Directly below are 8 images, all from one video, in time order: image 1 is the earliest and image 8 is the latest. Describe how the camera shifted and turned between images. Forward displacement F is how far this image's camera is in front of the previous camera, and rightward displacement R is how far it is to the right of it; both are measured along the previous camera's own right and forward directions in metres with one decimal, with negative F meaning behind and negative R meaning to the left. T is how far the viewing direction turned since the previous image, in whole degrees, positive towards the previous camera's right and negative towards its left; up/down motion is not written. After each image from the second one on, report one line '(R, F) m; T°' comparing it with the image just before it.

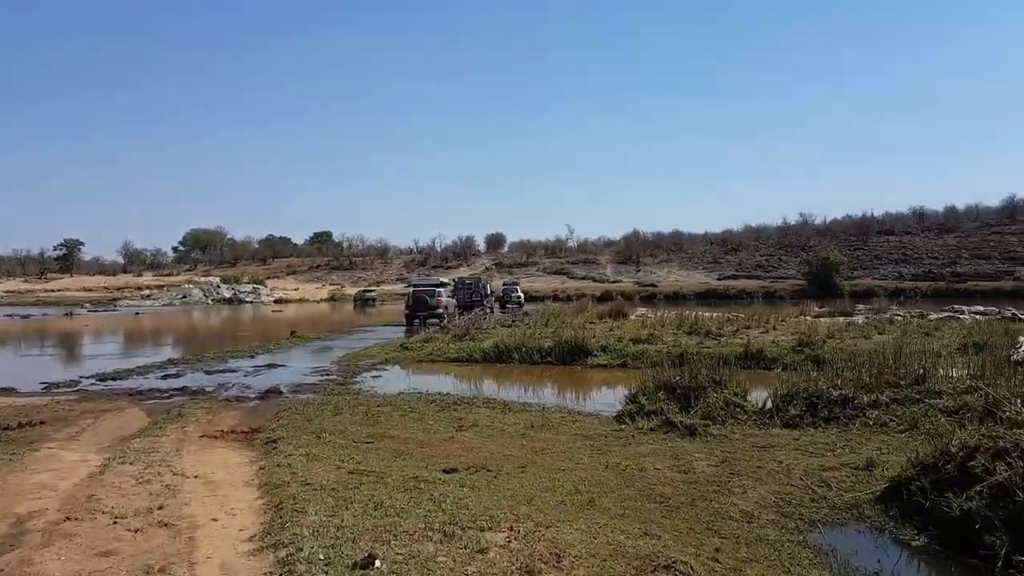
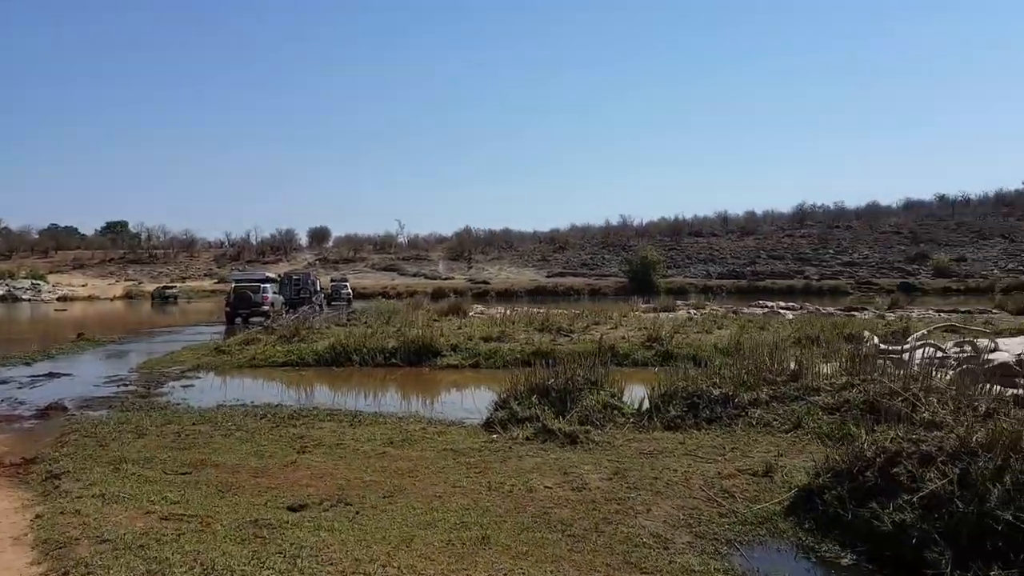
(-0.3, +1.2) m; +12°
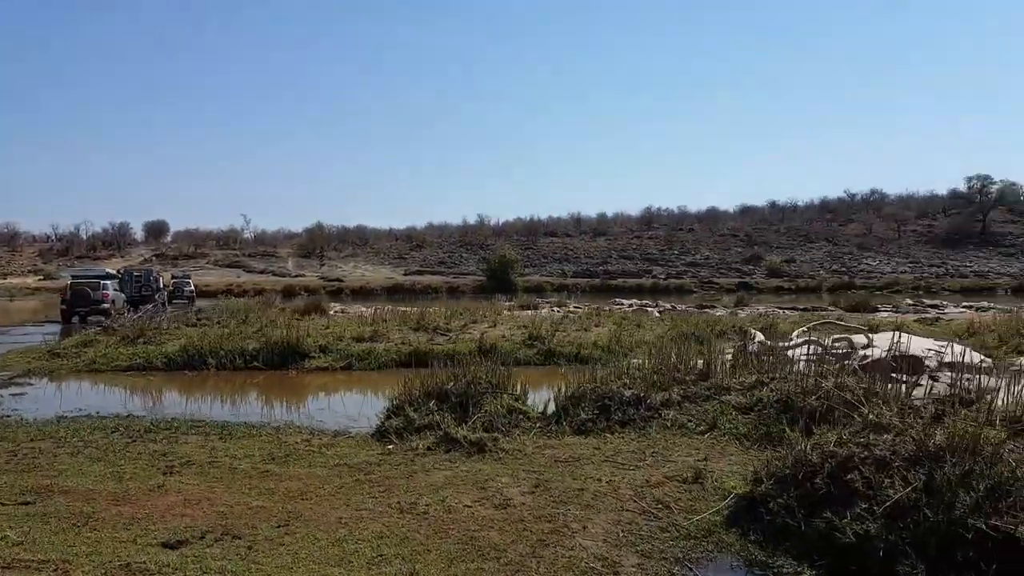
(-0.4, +0.8) m; +10°
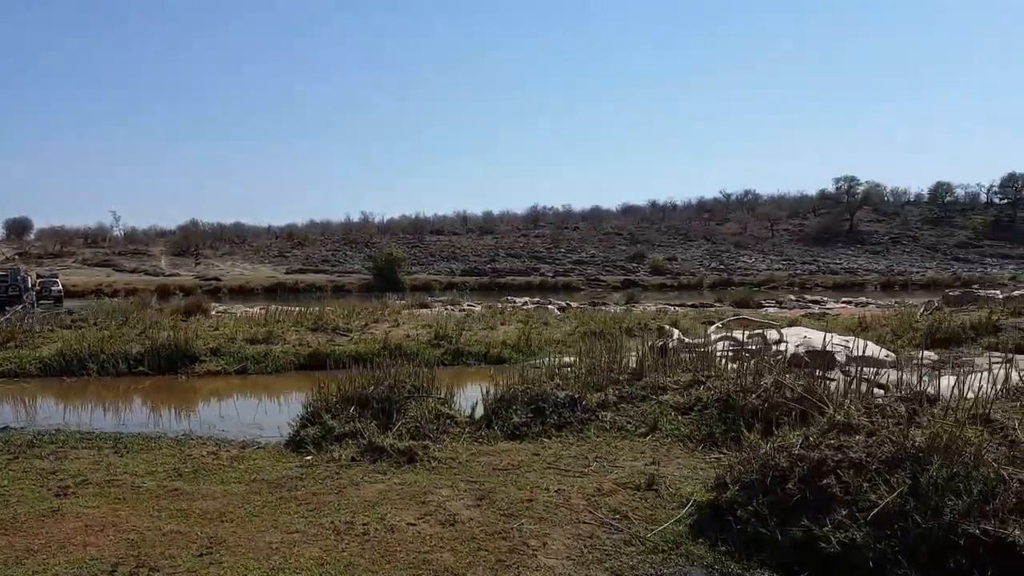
(-0.4, +0.5) m; +8°
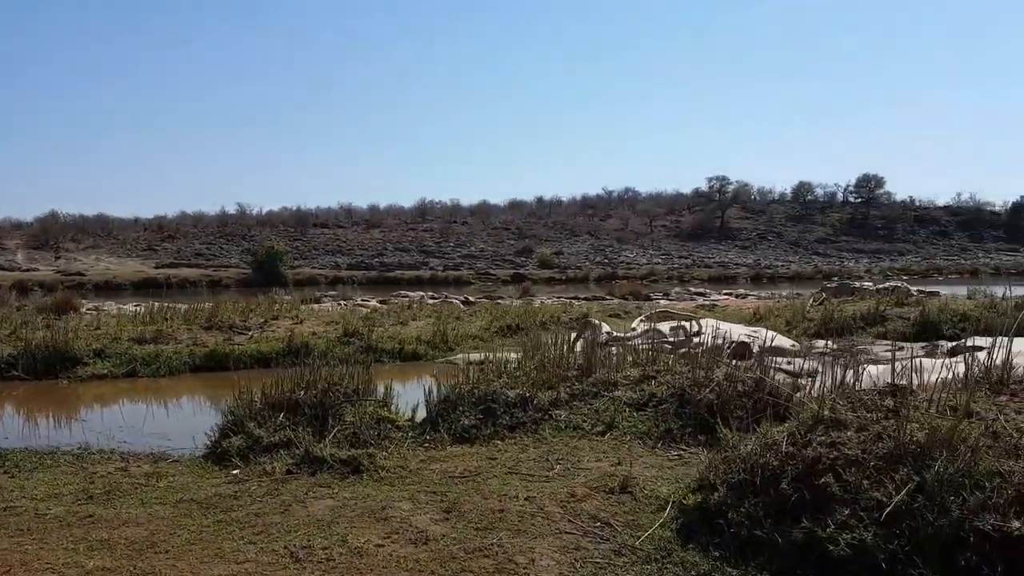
(-0.5, +0.5) m; +8°
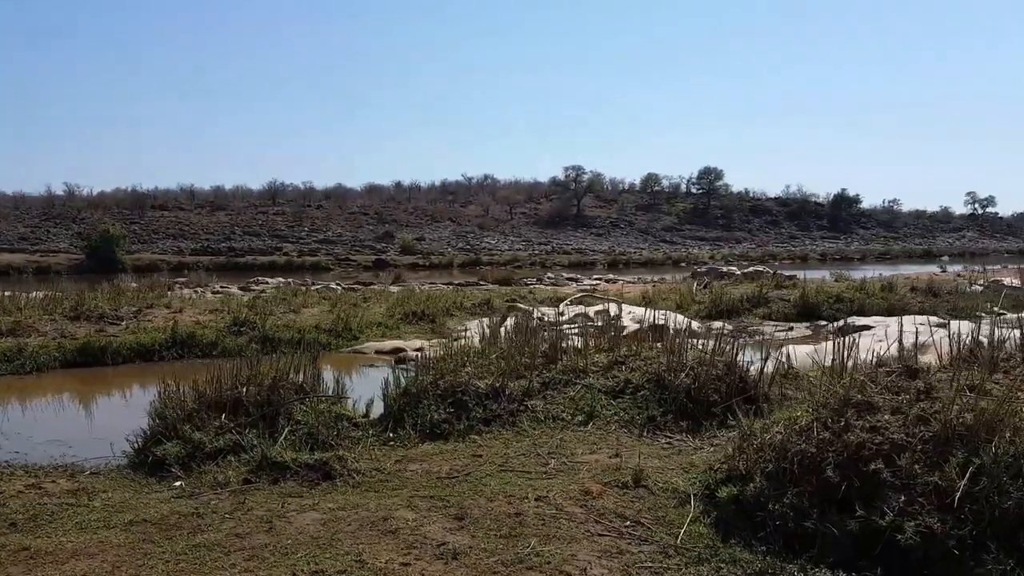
(-1.0, +0.6) m; +10°
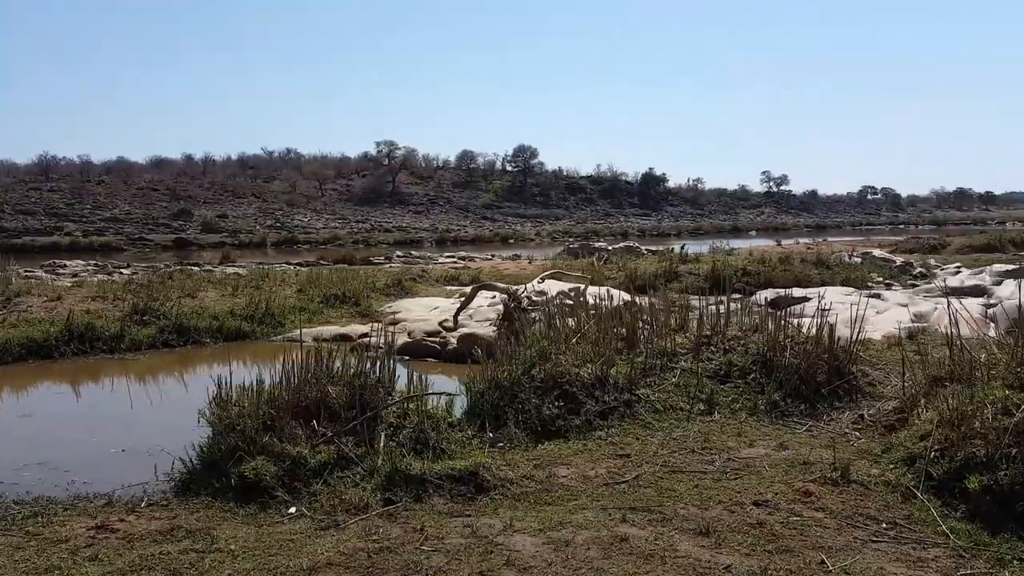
(-2.2, +1.0) m; +13°
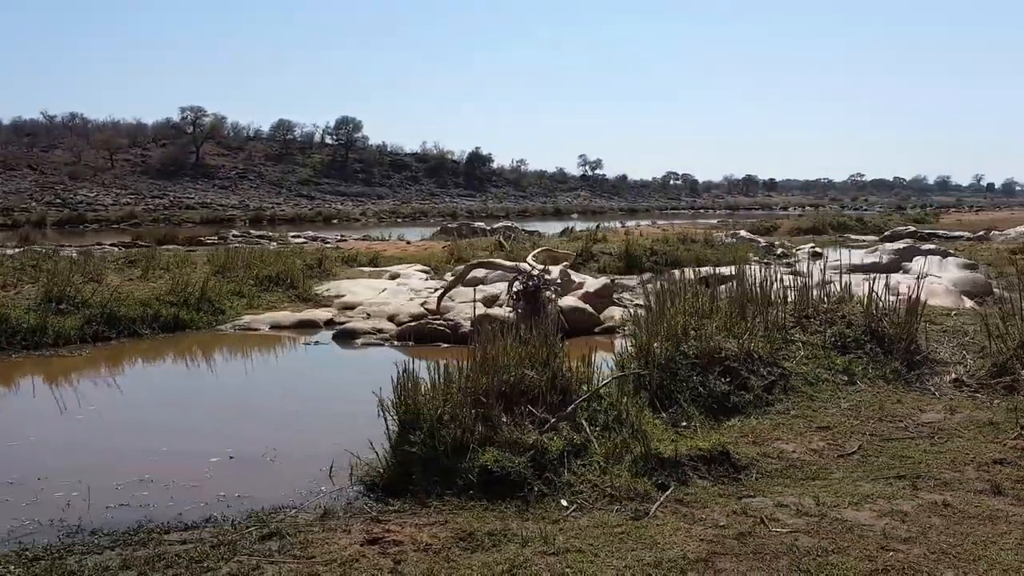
(-2.6, +0.6) m; +14°
